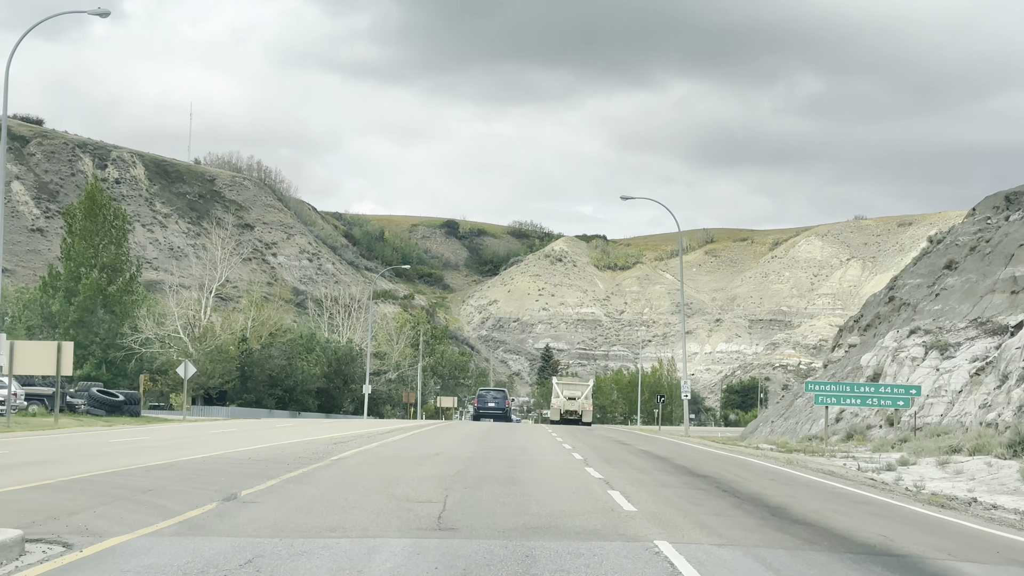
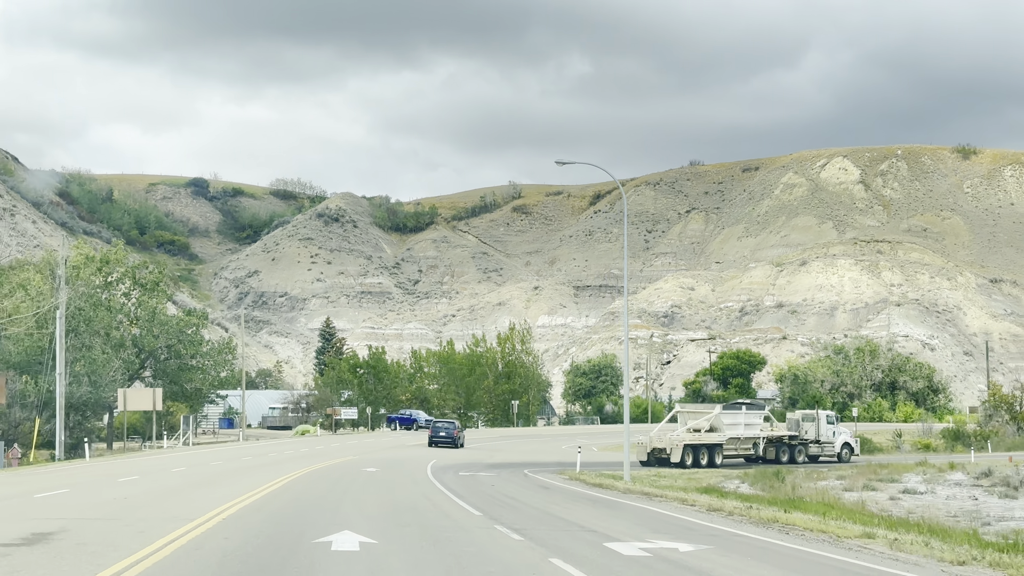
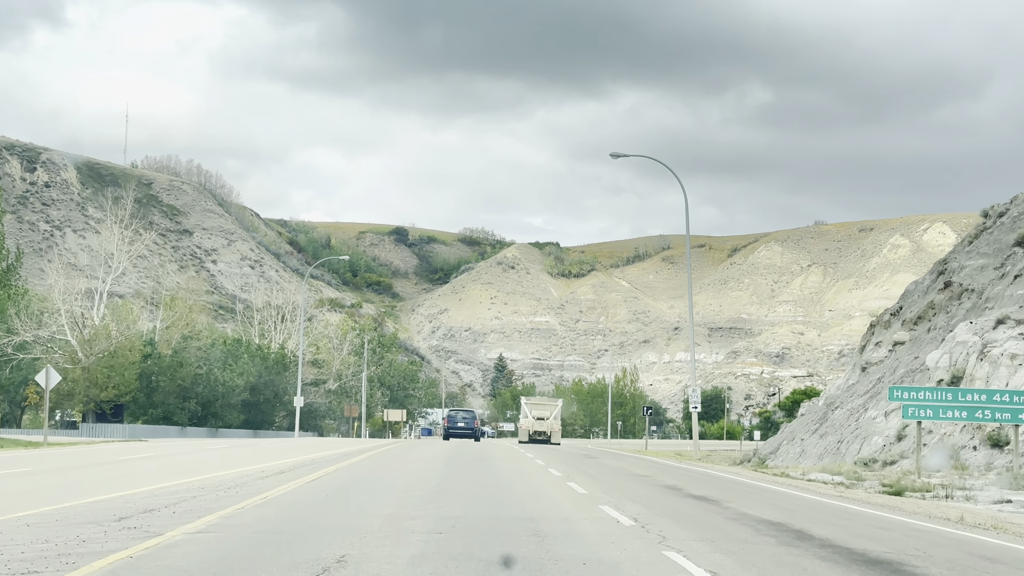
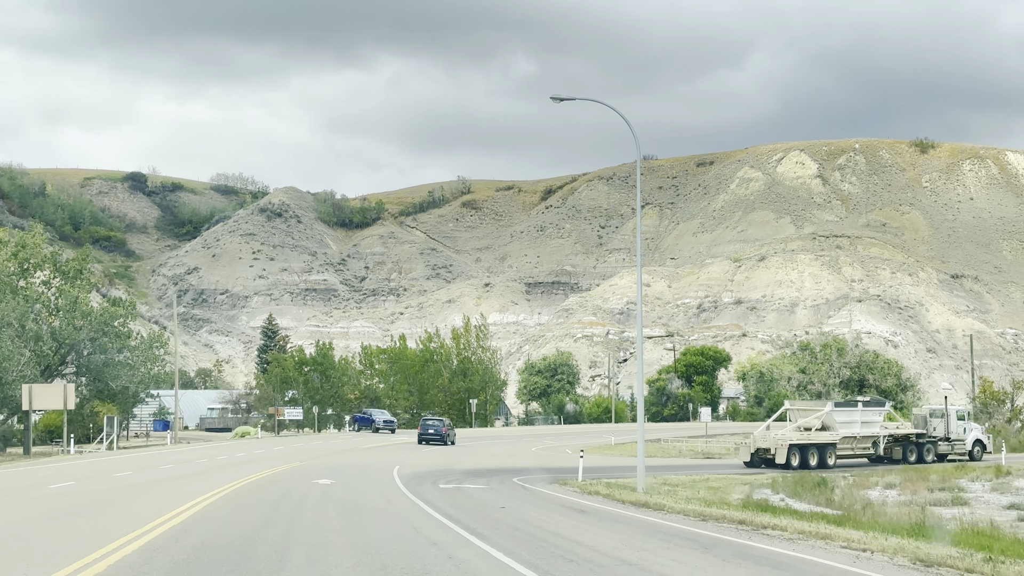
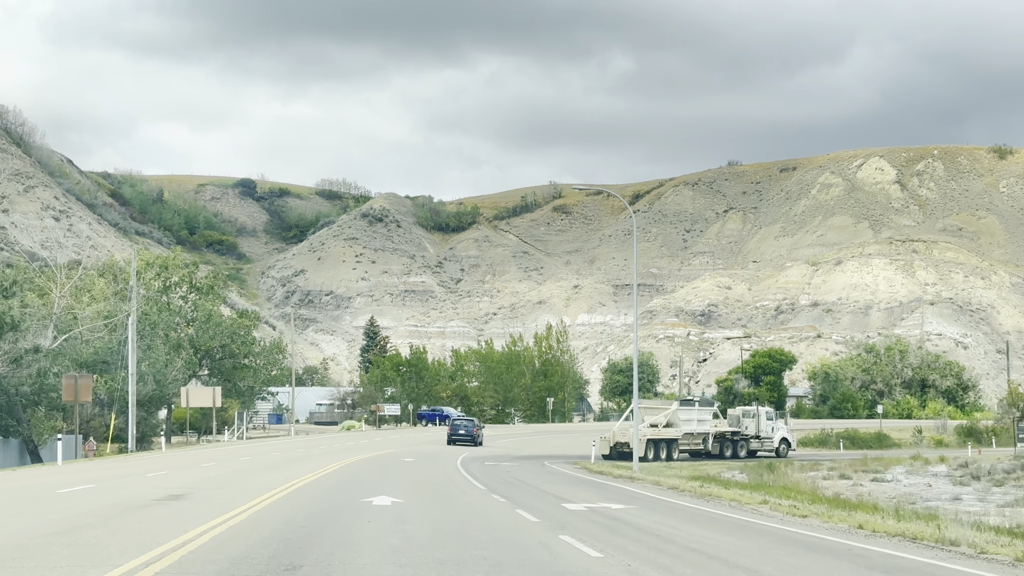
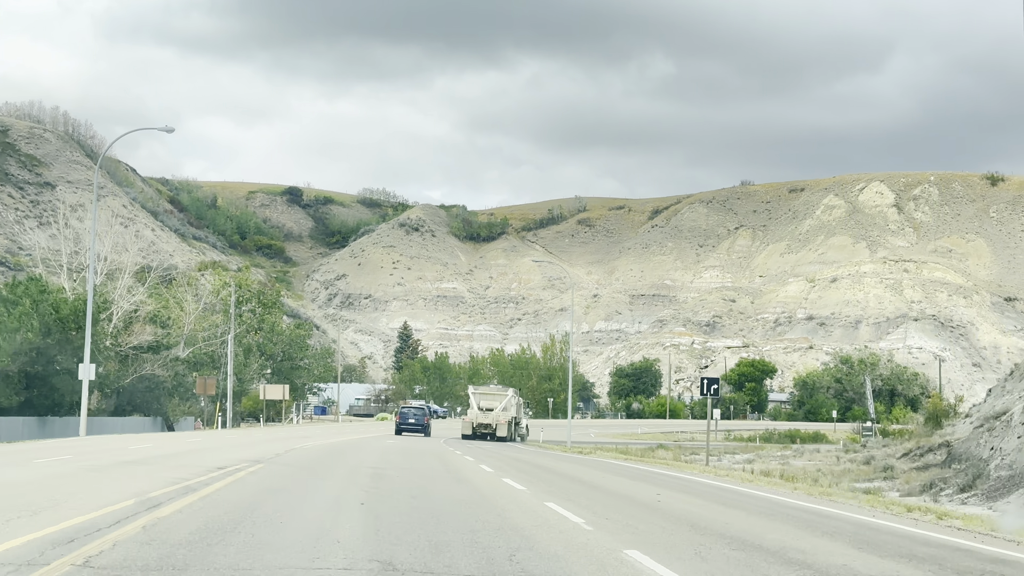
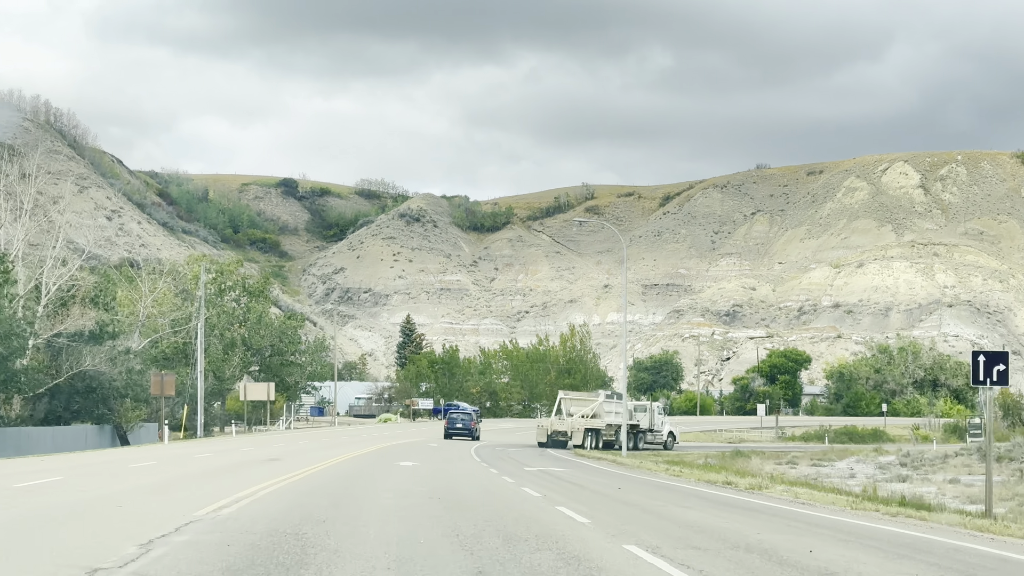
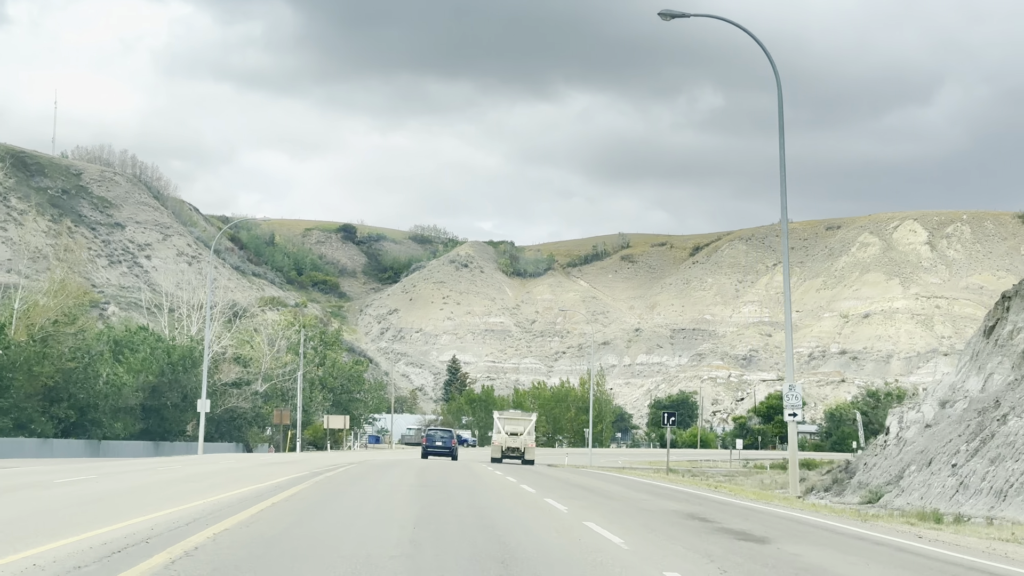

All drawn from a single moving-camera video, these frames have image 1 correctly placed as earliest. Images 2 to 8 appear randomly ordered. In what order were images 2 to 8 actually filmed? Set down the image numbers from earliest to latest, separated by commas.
3, 8, 6, 7, 5, 2, 4
